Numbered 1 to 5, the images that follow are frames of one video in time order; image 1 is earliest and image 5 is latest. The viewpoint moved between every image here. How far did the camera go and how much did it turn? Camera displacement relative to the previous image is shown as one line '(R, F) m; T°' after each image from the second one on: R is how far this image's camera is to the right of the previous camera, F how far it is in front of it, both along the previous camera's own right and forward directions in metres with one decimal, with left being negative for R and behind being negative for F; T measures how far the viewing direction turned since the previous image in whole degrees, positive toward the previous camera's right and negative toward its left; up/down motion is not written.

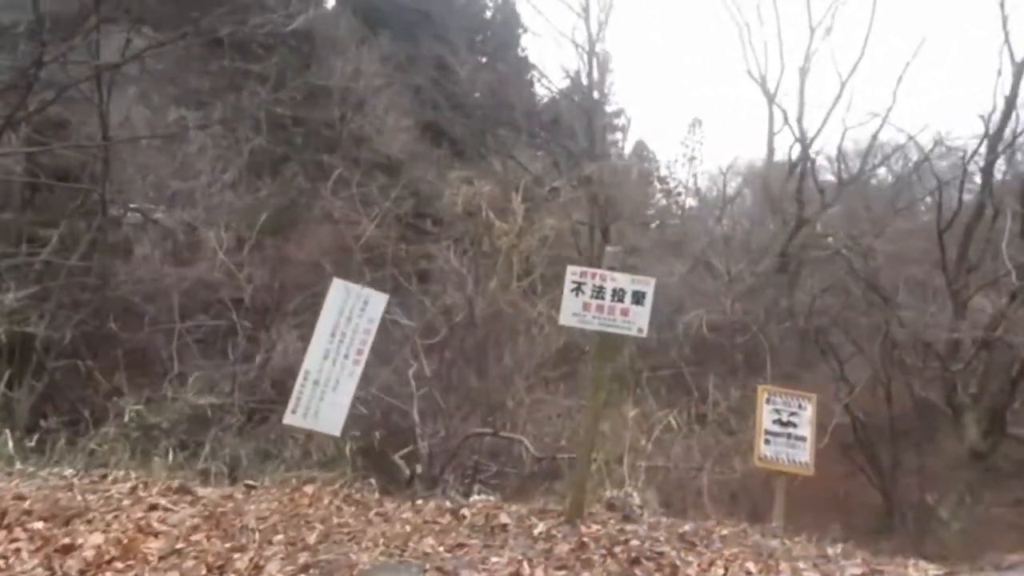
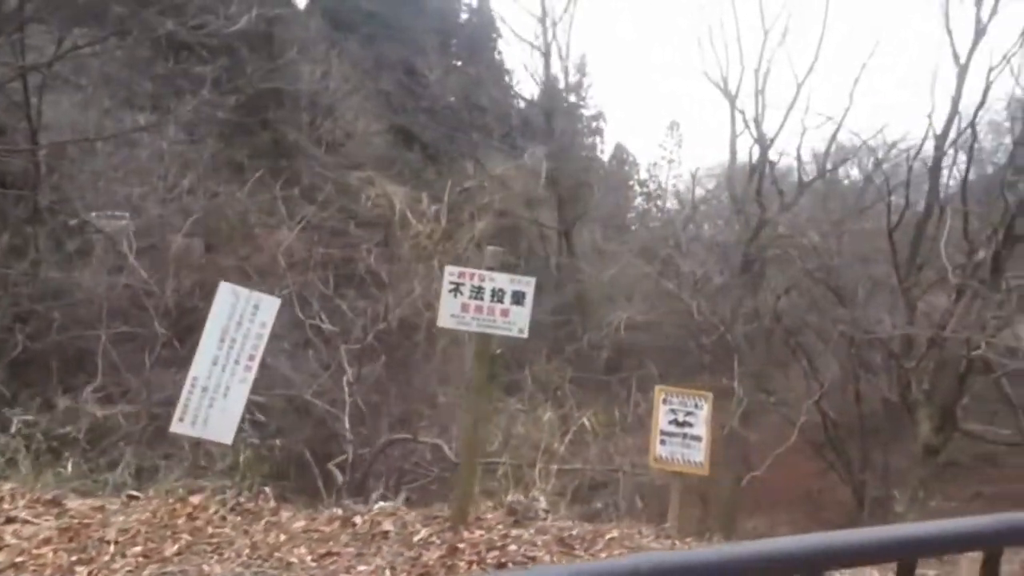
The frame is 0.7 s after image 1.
(+0.3, 0.0) m; +1°
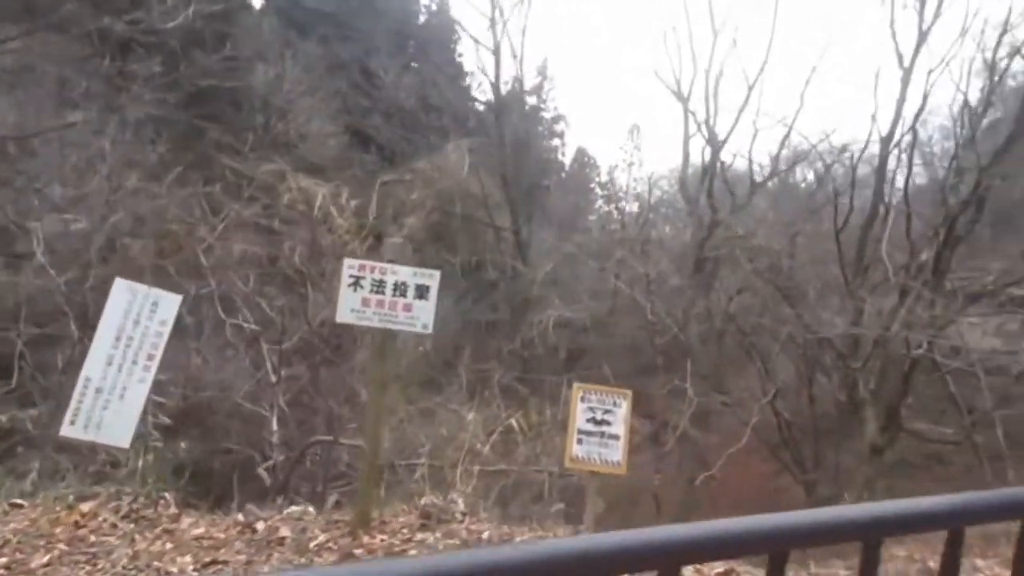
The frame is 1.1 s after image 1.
(+0.2, +0.1) m; +3°
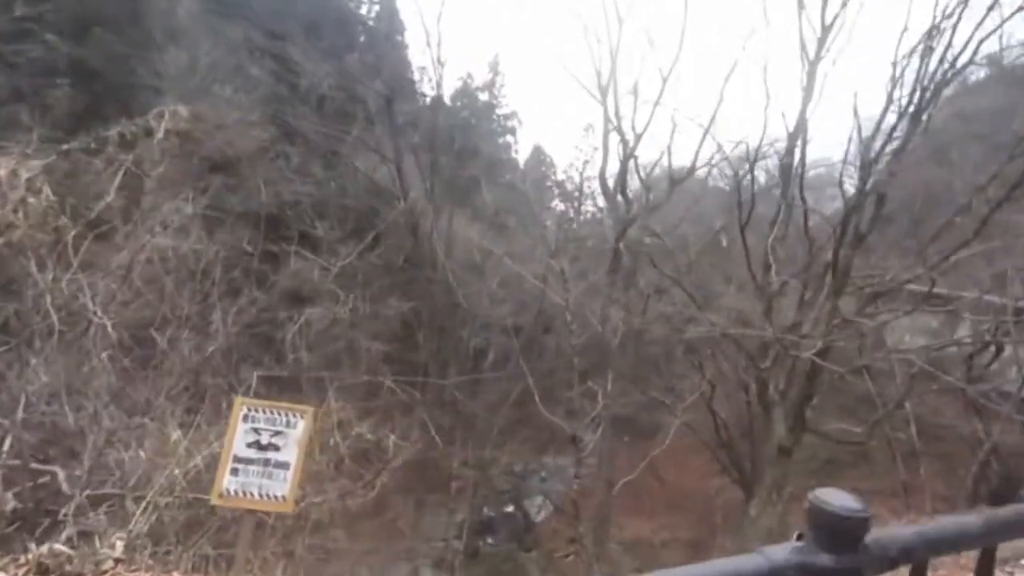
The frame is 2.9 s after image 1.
(+1.0, +0.5) m; +3°
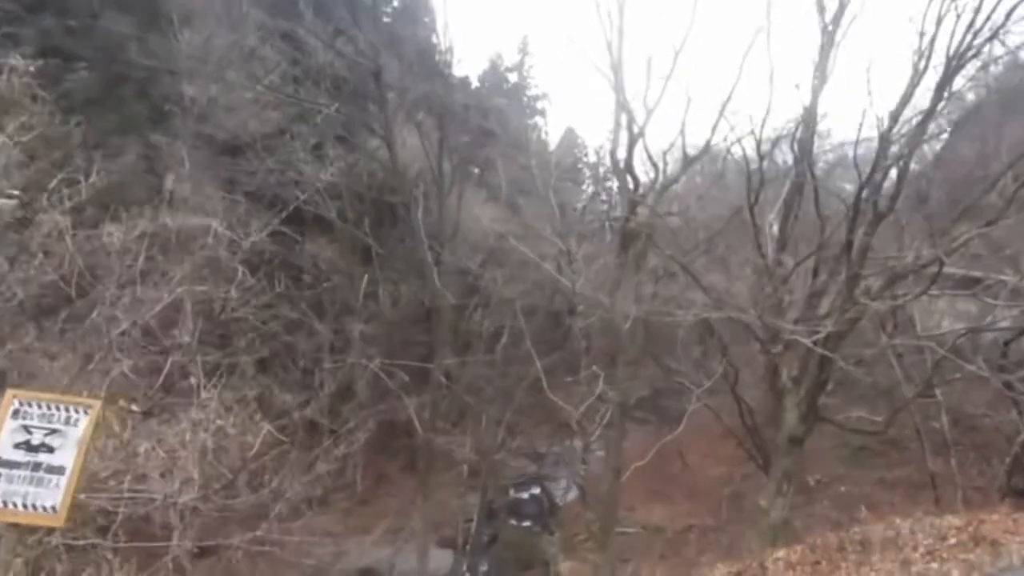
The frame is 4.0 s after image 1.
(+0.5, +0.2) m; -3°
